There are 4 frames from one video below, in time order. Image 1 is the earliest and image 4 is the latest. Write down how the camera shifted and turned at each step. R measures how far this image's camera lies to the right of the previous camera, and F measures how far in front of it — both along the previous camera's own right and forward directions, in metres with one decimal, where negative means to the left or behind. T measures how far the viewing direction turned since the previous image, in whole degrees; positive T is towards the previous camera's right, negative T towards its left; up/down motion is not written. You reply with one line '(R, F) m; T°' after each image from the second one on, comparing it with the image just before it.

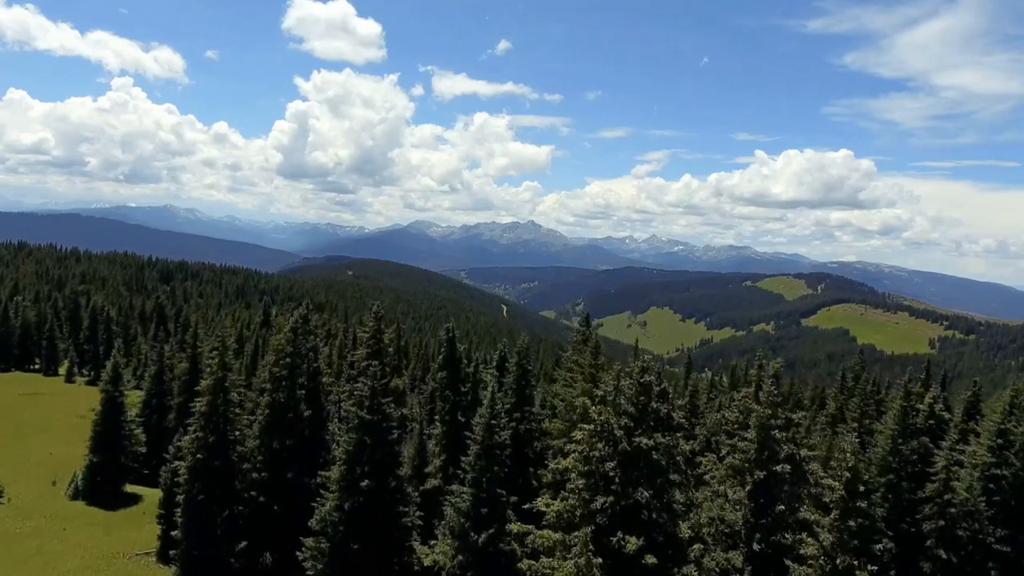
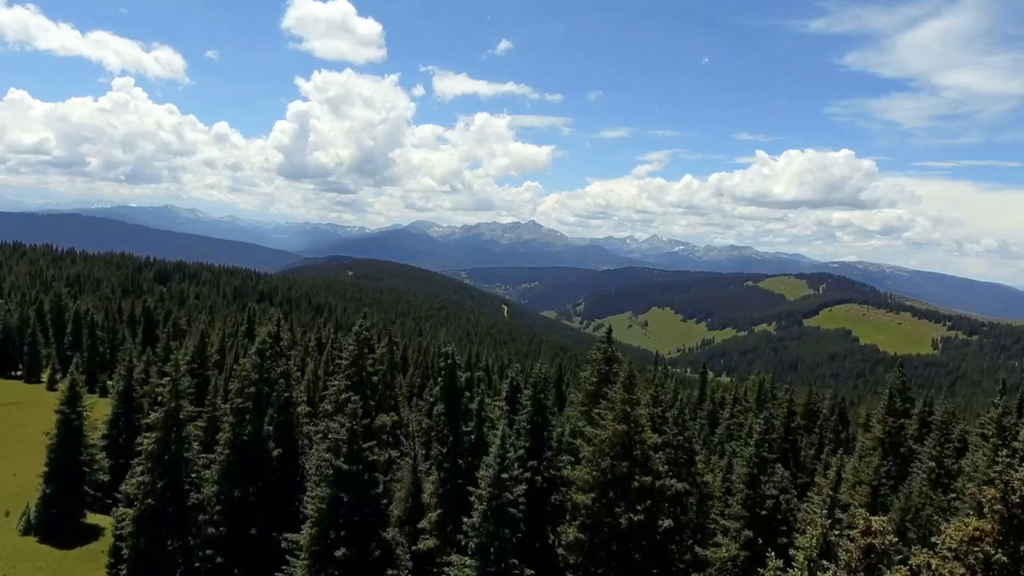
(-0.3, +3.8) m; 0°
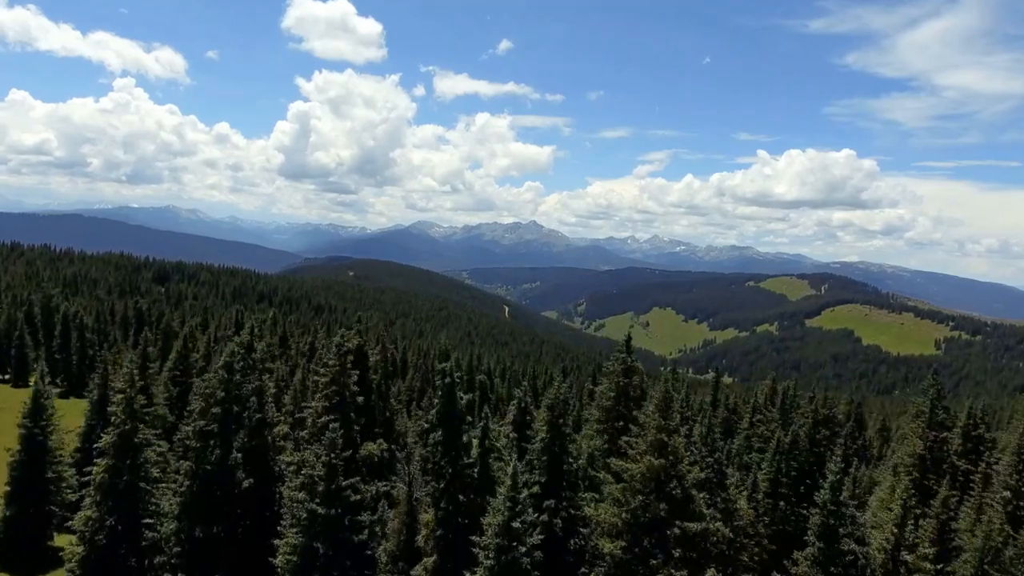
(-0.2, +2.6) m; 0°
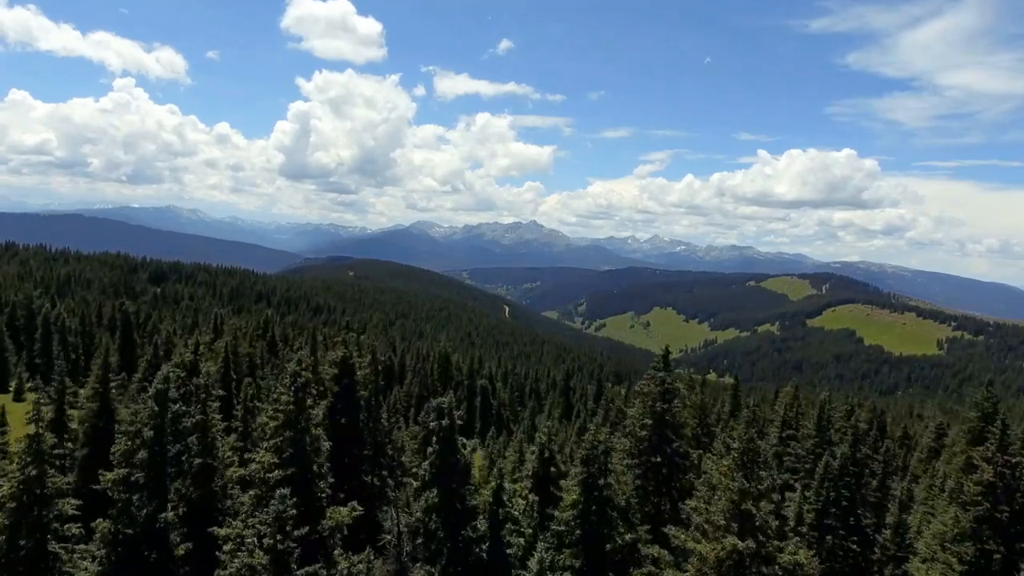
(+0.2, +3.1) m; 0°
